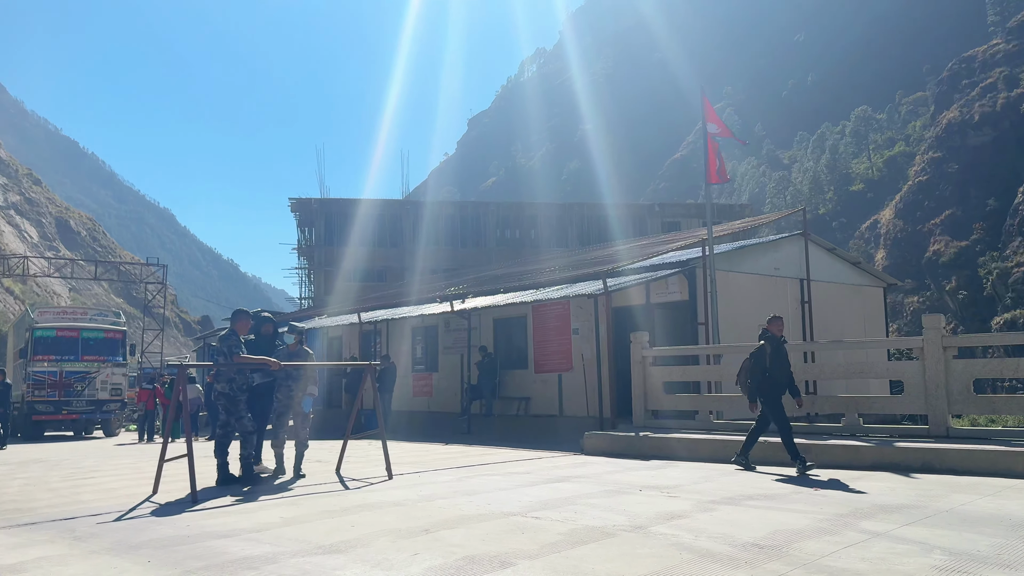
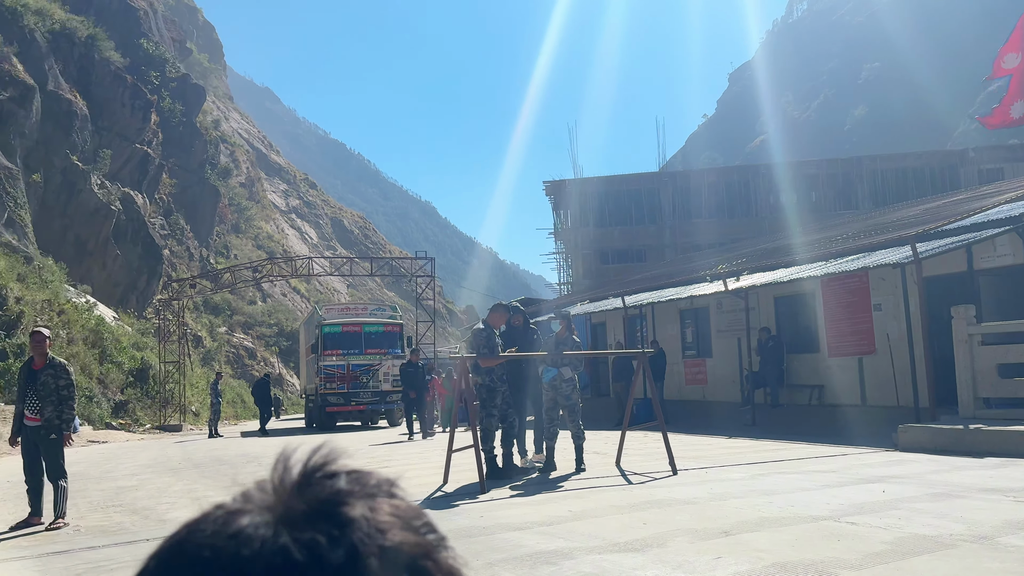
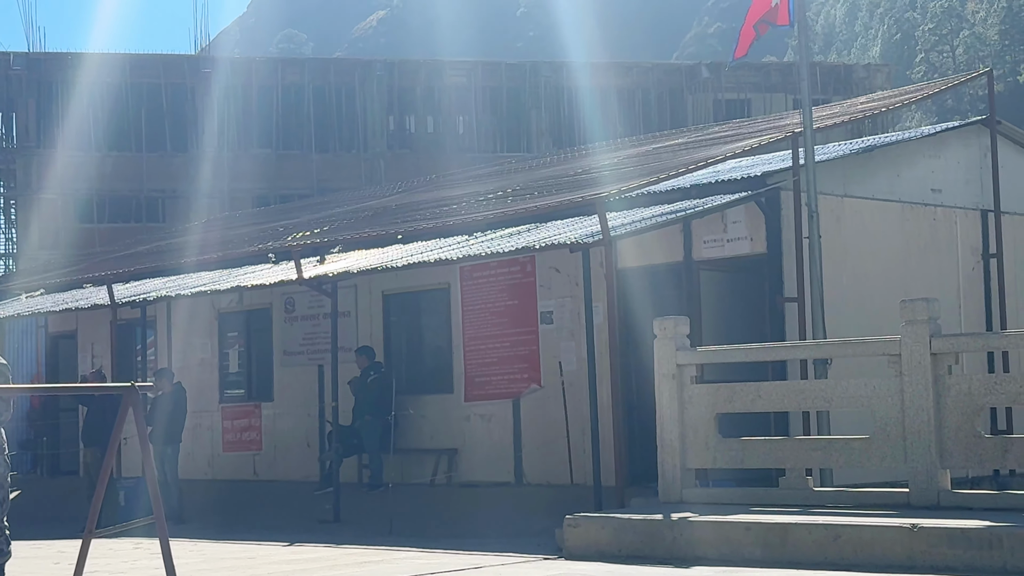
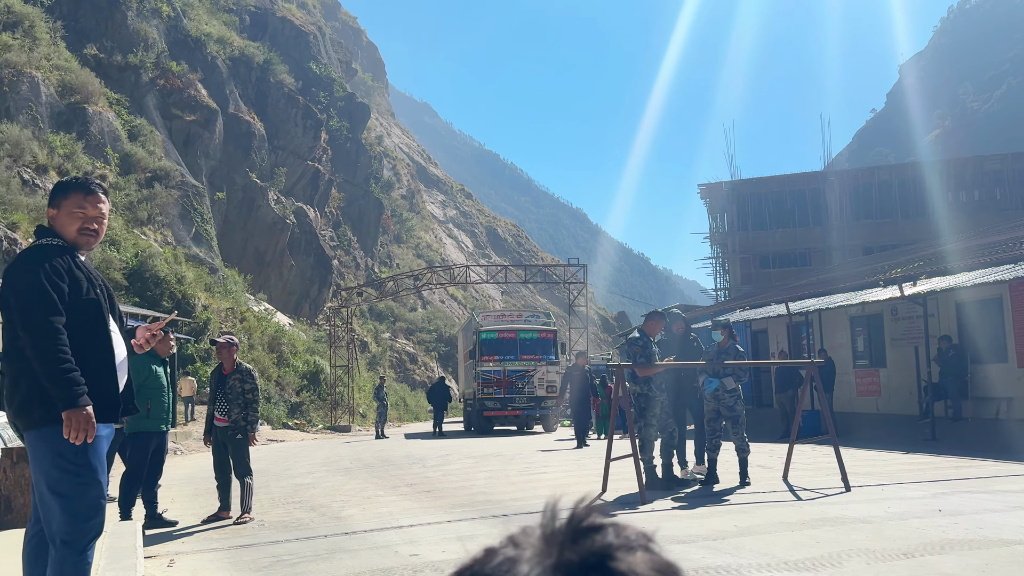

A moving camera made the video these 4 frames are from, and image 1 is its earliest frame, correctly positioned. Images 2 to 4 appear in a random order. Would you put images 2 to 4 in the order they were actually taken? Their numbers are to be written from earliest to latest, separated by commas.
3, 2, 4
